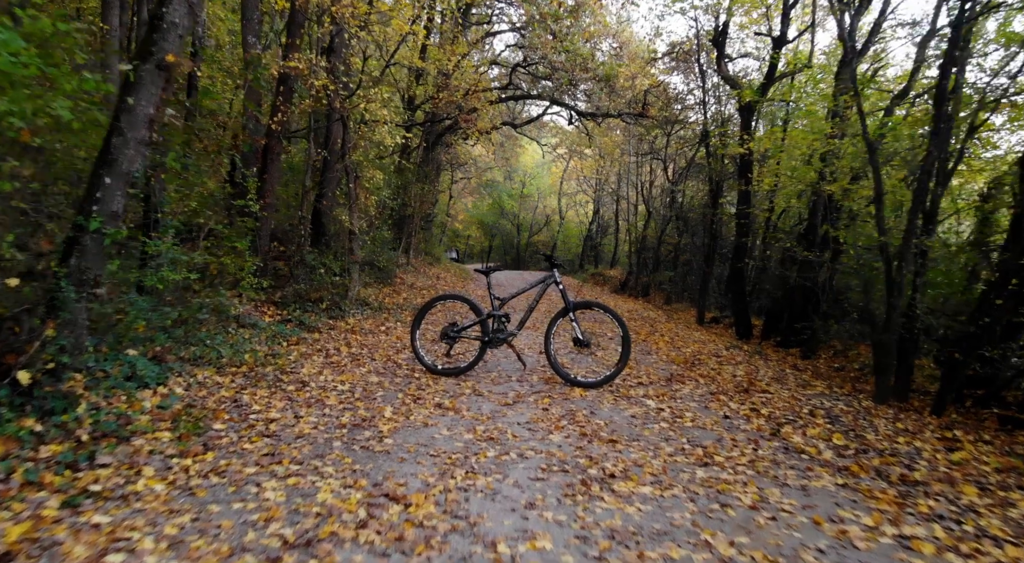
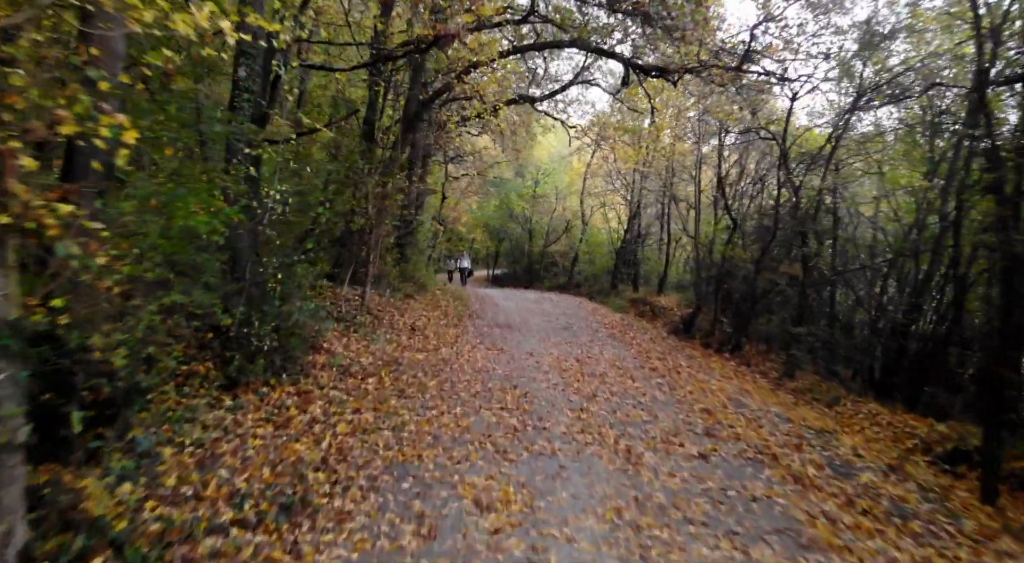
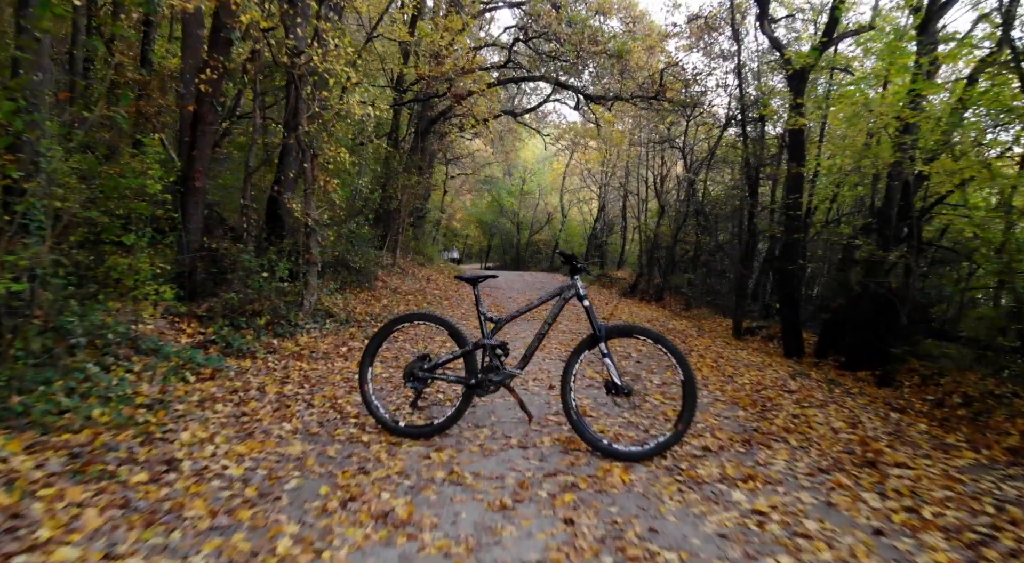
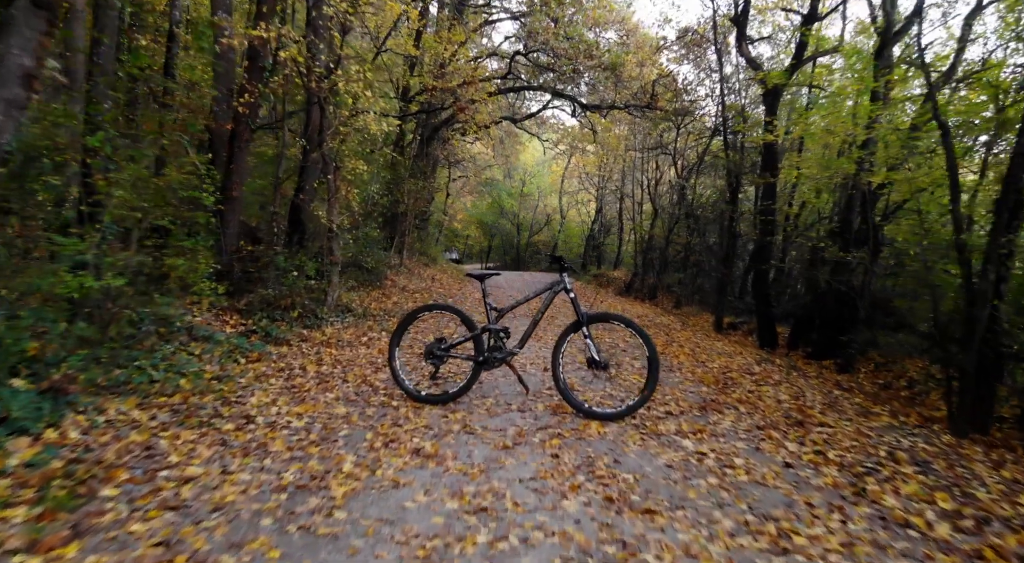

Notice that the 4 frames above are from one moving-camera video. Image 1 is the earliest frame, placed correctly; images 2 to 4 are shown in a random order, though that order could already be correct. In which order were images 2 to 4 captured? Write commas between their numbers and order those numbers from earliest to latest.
4, 3, 2
